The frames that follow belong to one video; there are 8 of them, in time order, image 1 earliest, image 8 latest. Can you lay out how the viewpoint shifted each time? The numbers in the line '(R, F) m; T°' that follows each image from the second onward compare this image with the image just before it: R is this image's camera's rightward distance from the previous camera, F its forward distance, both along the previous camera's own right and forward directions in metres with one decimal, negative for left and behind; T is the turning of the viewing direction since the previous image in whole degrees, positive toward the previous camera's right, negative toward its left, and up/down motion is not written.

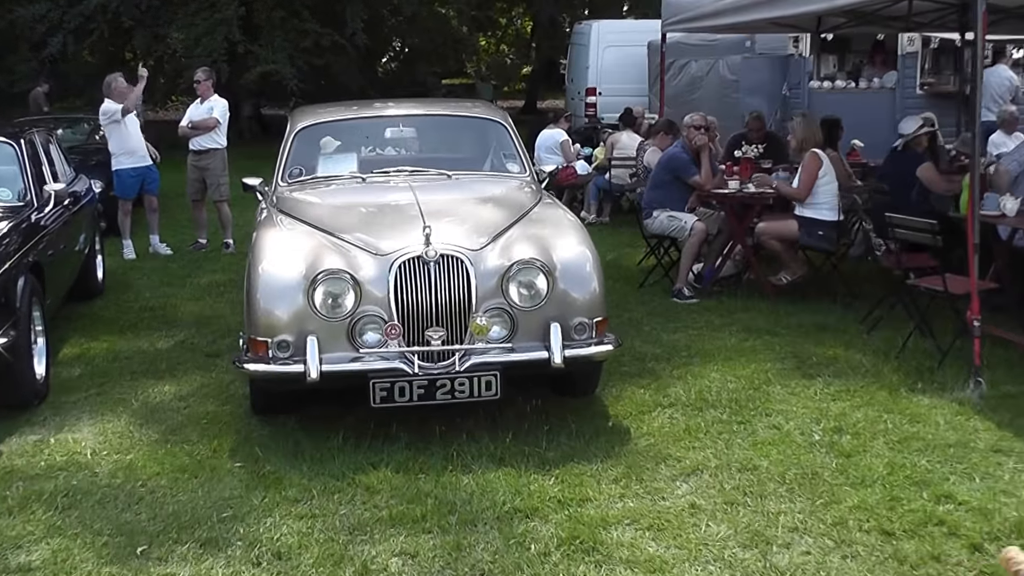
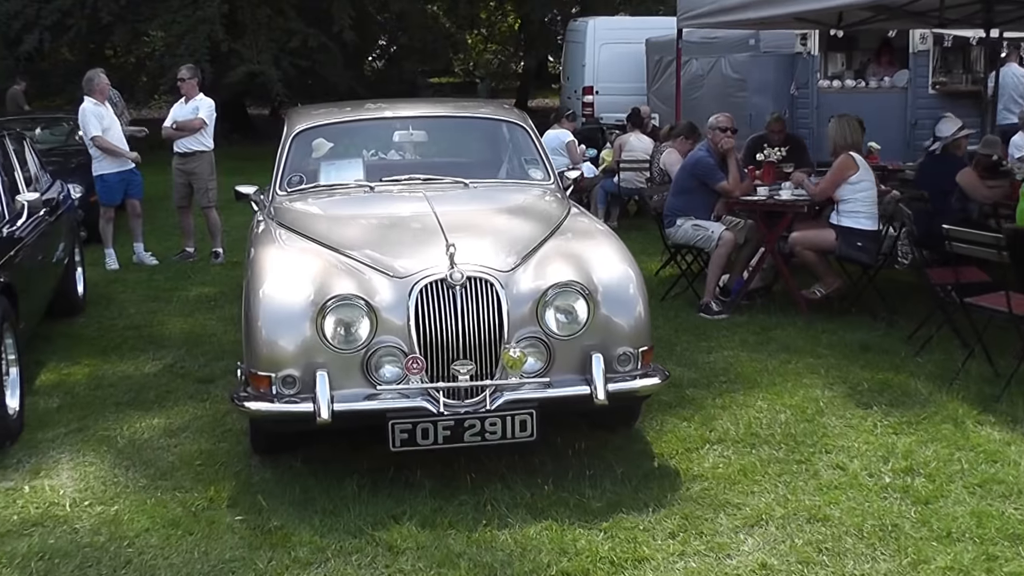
(-0.2, +0.5) m; +1°
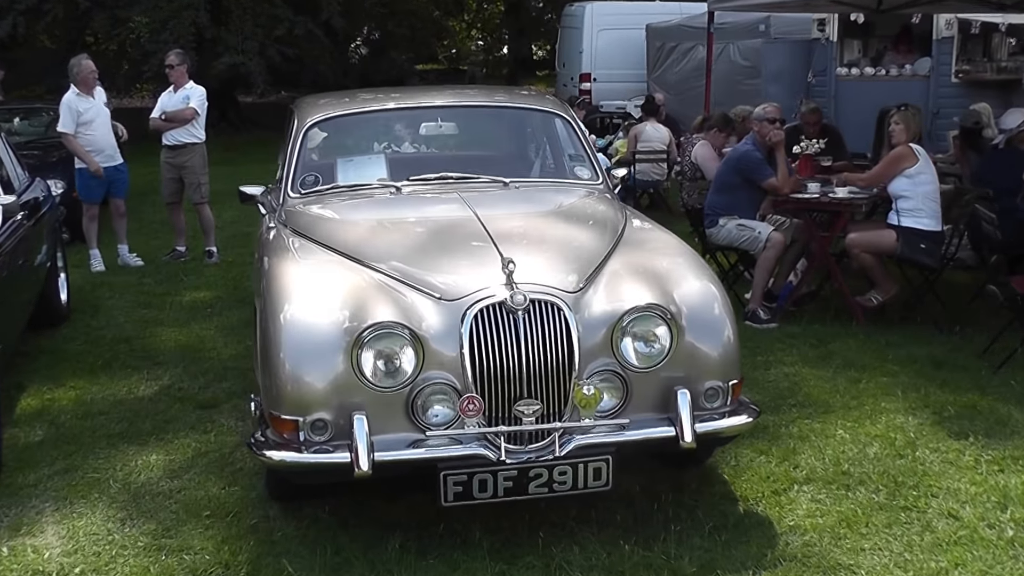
(-0.3, +0.6) m; +1°
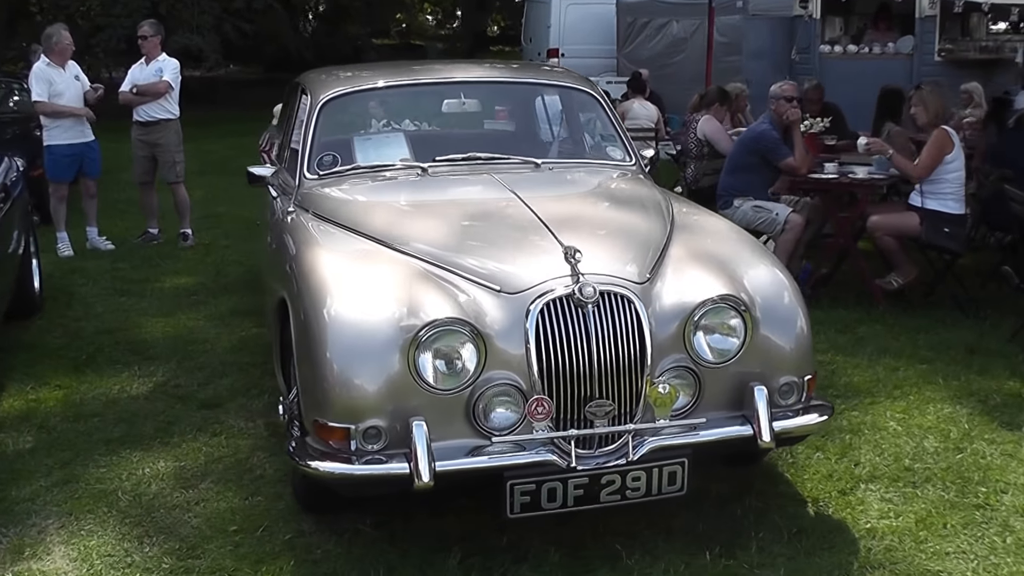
(-0.4, +0.3) m; +3°
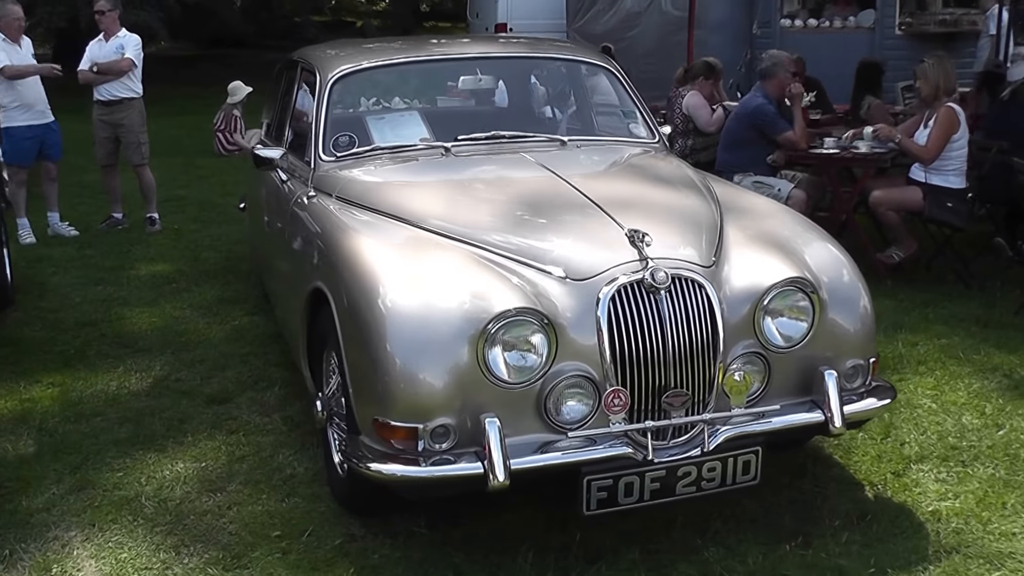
(-0.4, +0.2) m; +4°
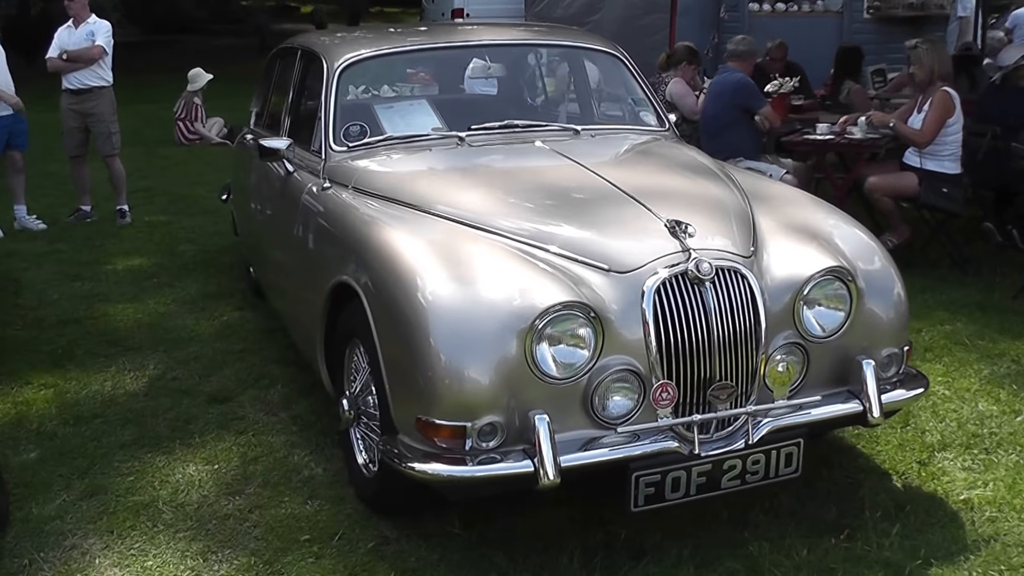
(-0.3, +0.1) m; +3°
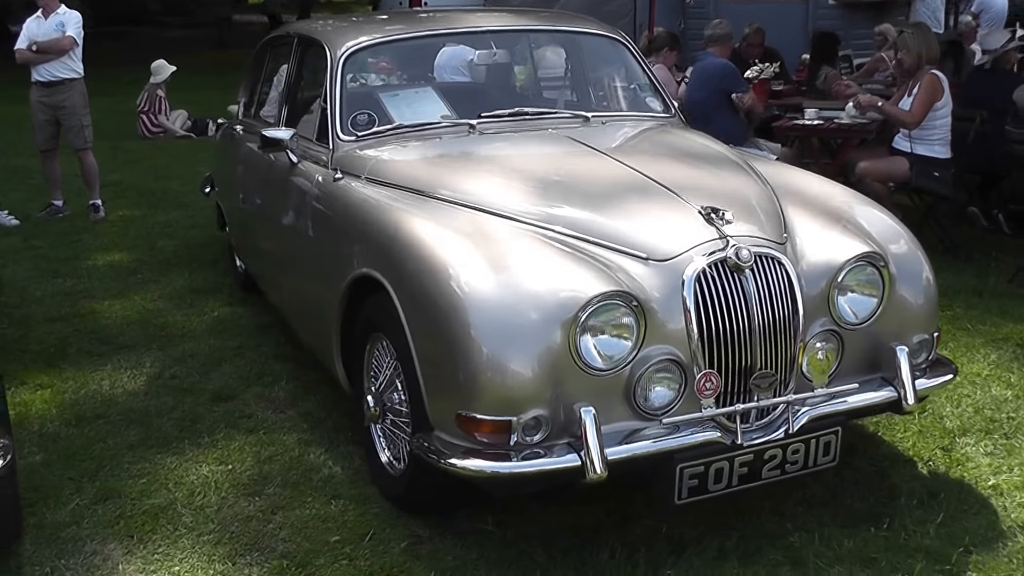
(-0.2, +0.1) m; +2°
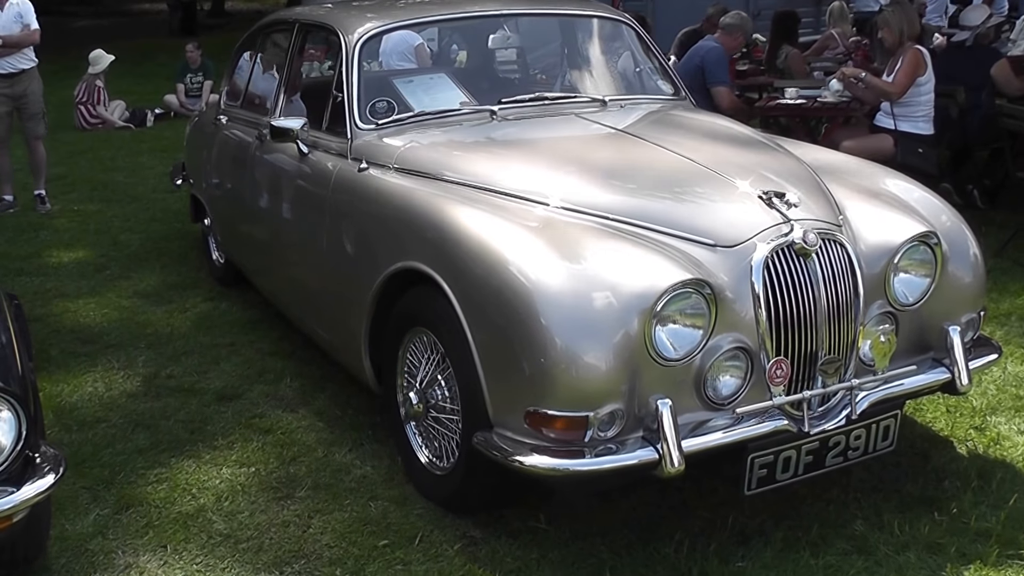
(-0.3, +0.1) m; +4°
